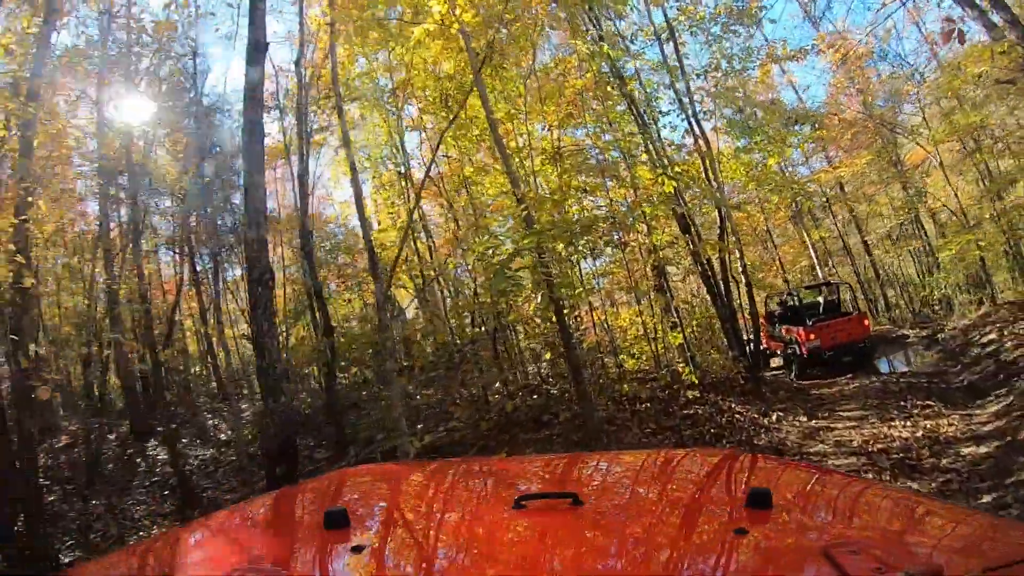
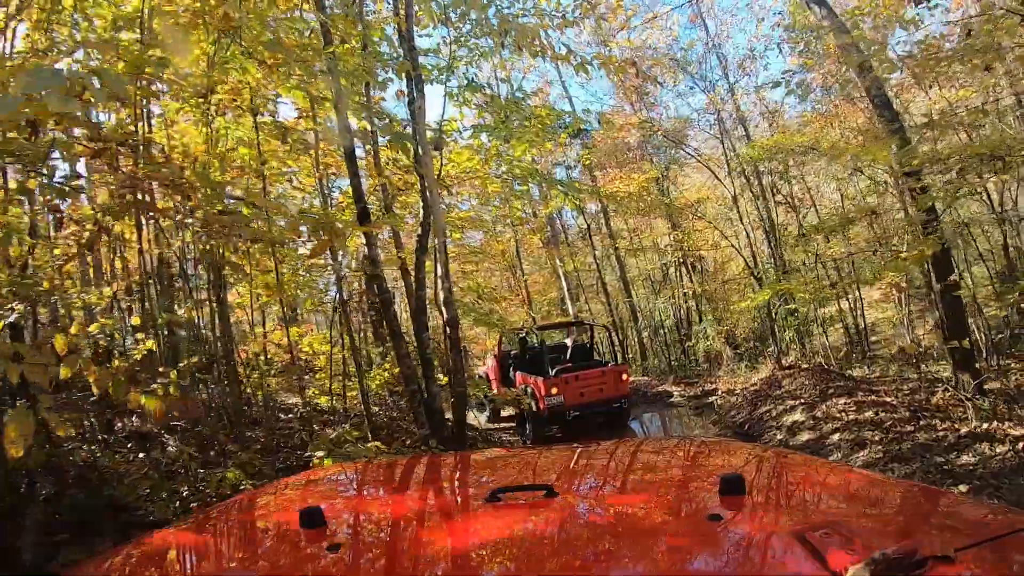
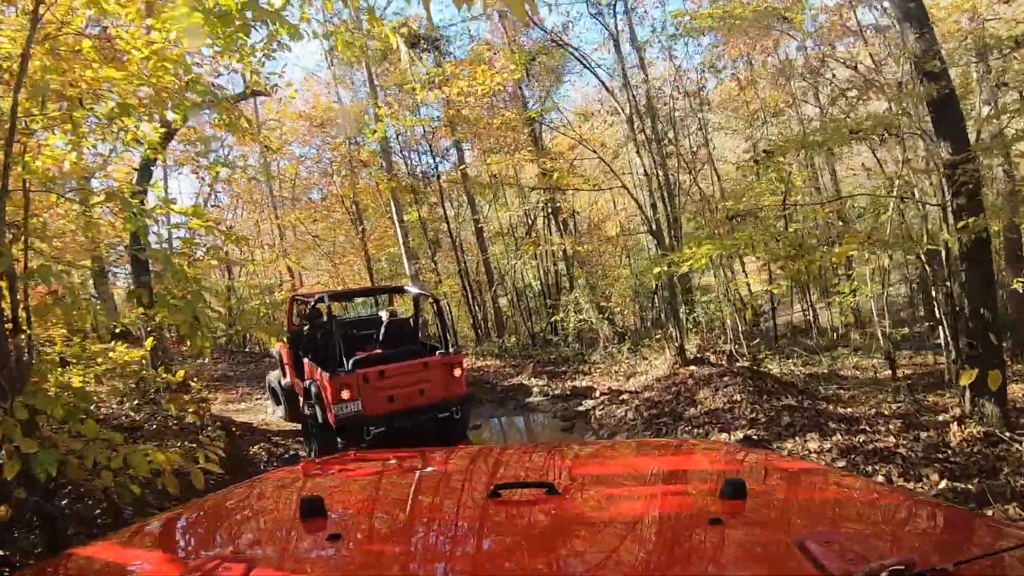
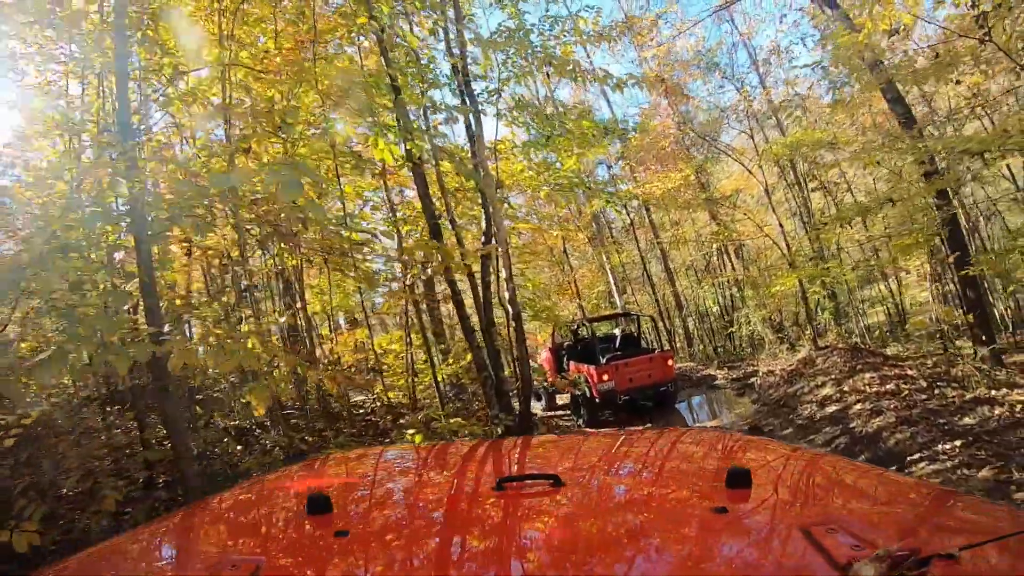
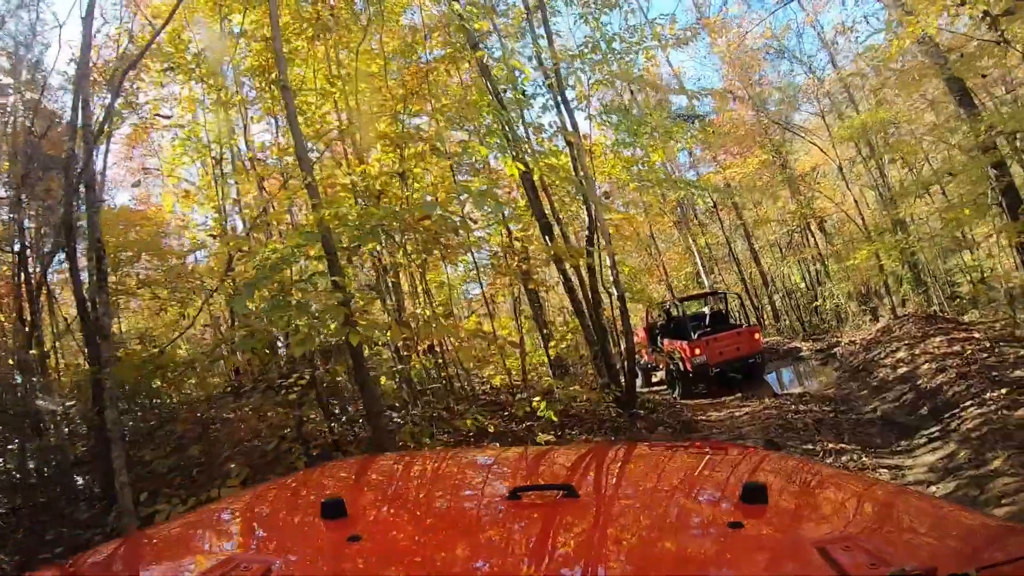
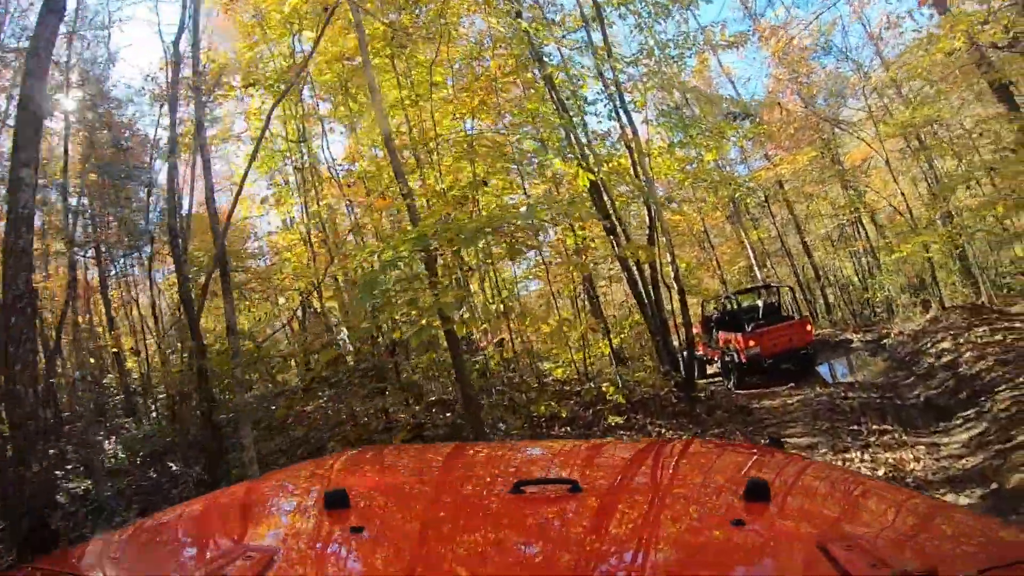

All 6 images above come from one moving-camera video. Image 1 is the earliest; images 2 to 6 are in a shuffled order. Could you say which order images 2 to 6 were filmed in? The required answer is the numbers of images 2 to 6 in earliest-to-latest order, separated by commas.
6, 5, 4, 2, 3
